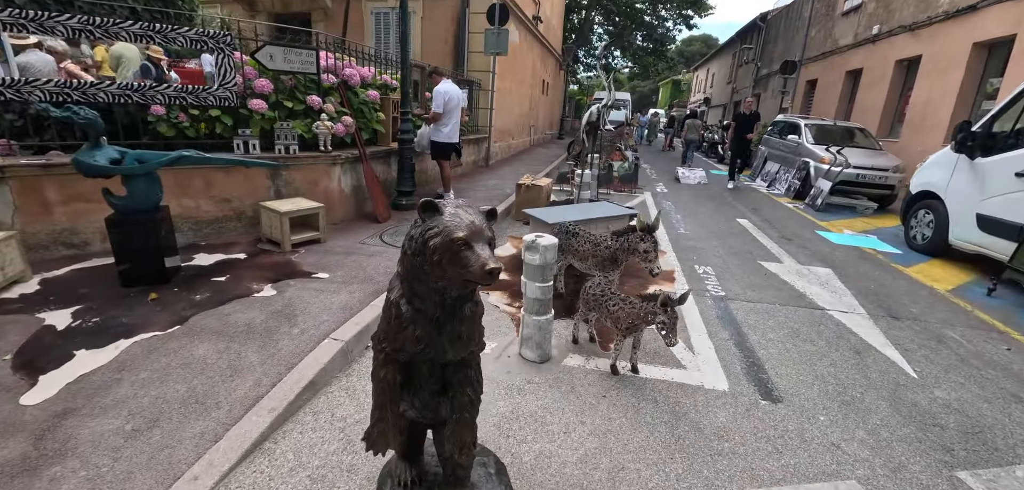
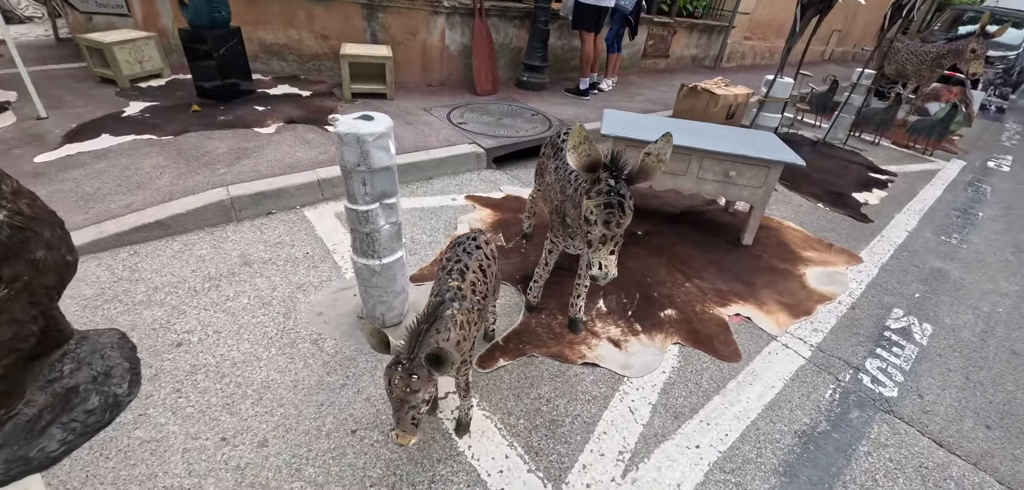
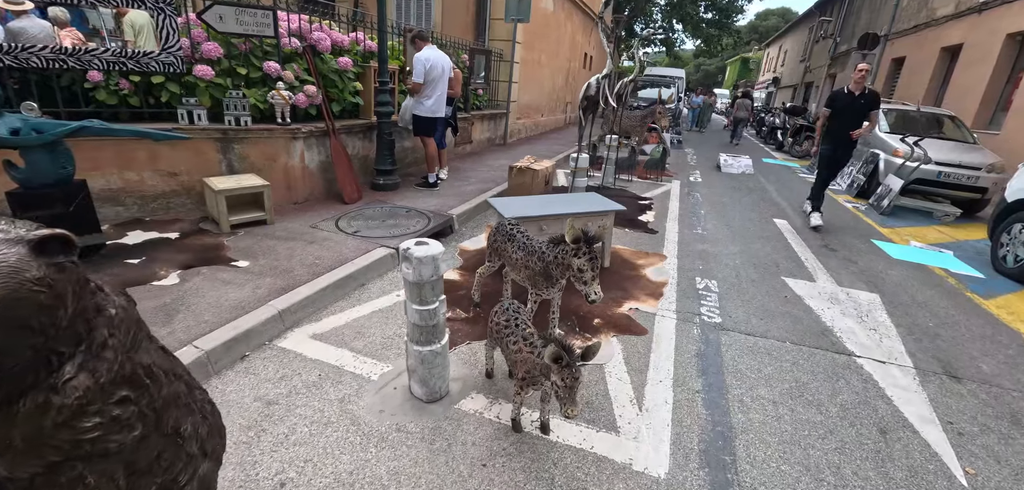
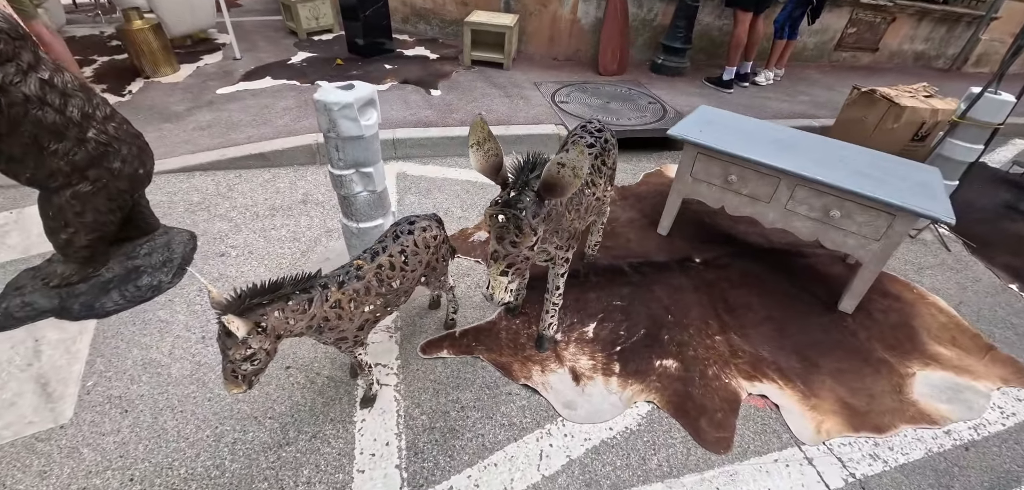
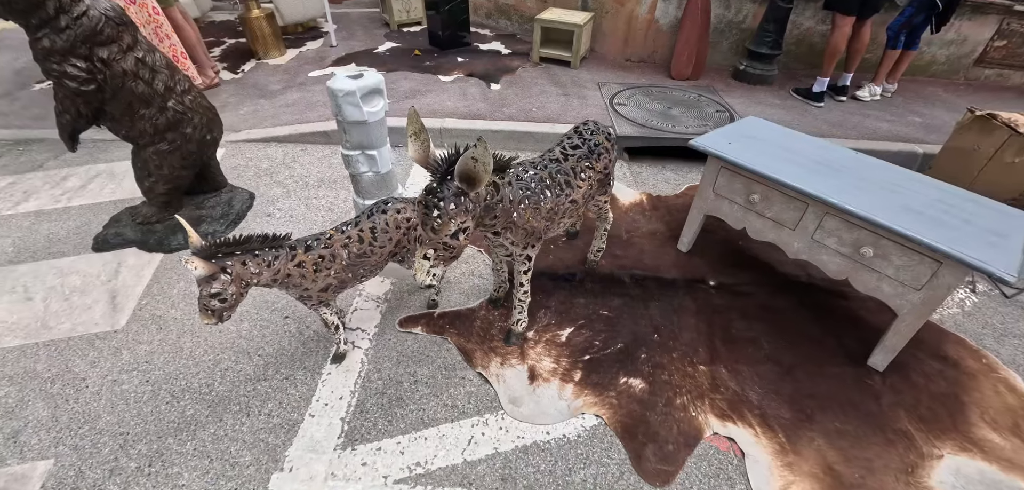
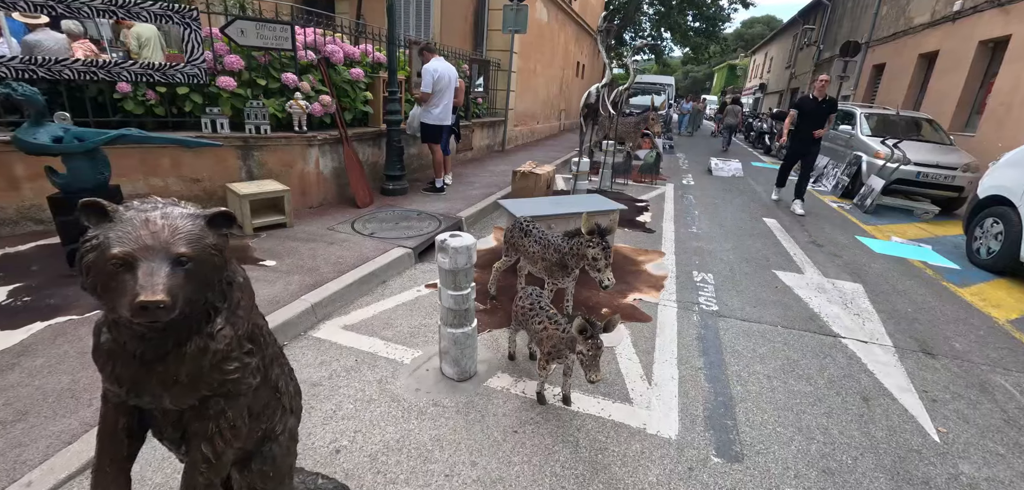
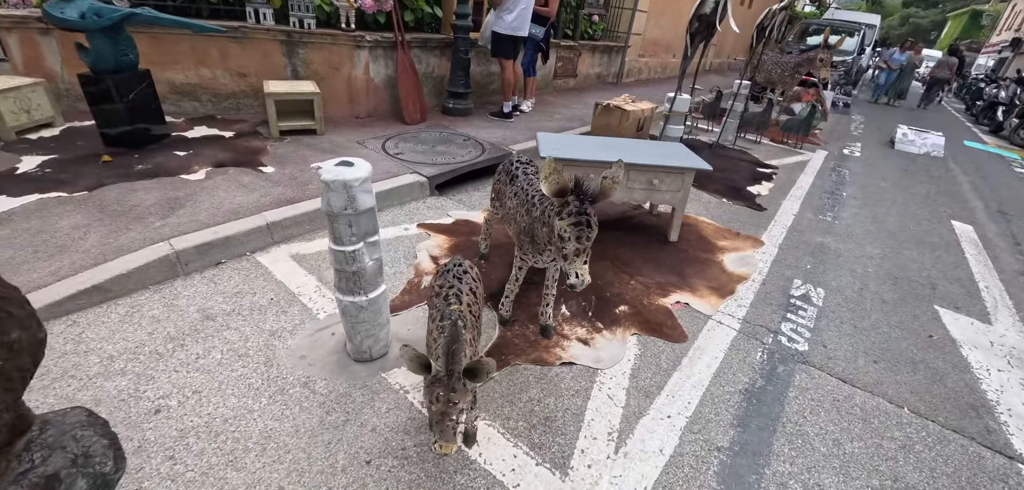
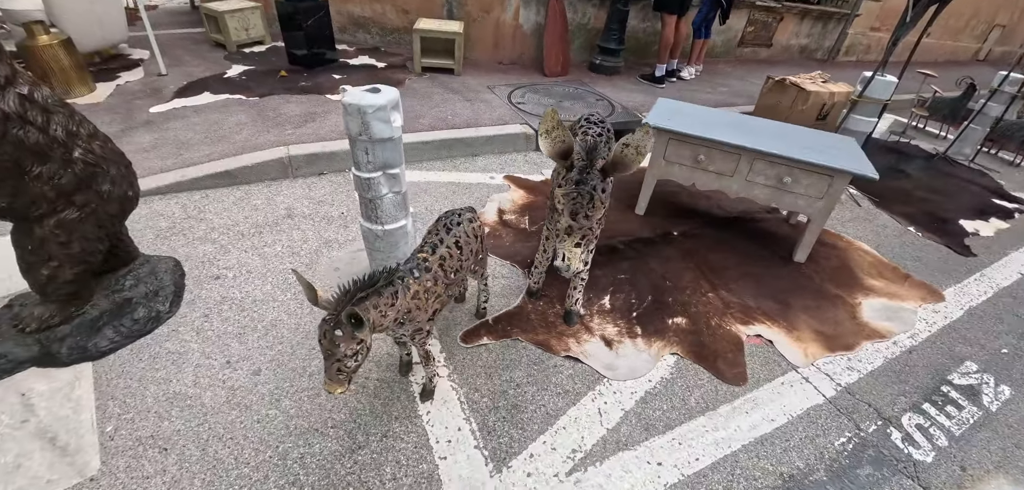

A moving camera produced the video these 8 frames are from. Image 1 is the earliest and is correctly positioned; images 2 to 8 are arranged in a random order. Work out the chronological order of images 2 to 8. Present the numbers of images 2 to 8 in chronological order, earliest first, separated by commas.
6, 3, 7, 2, 8, 4, 5
